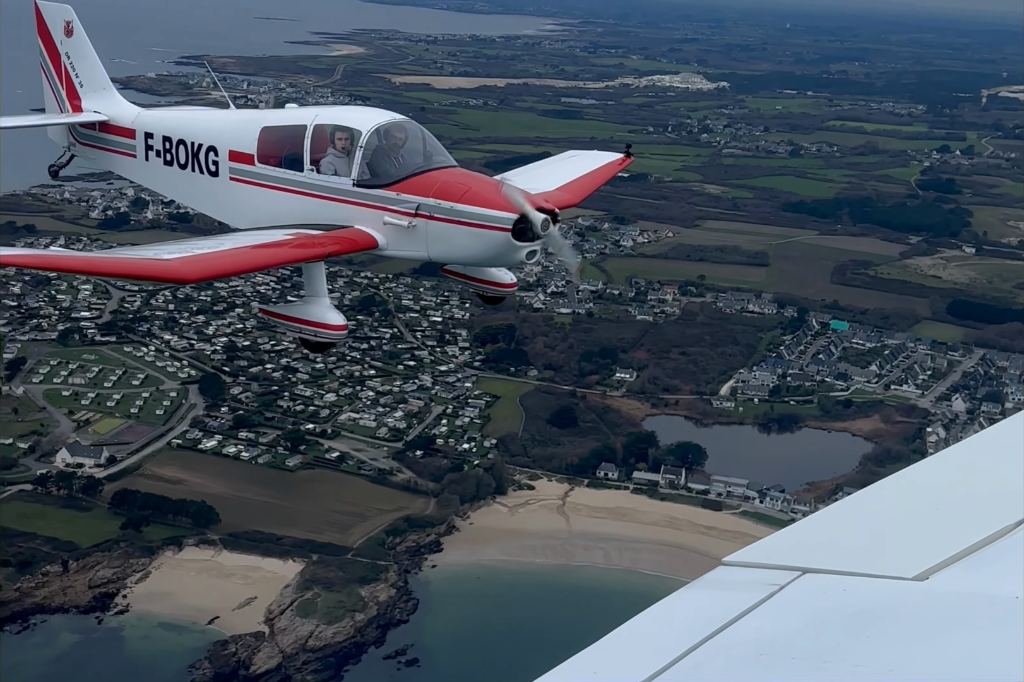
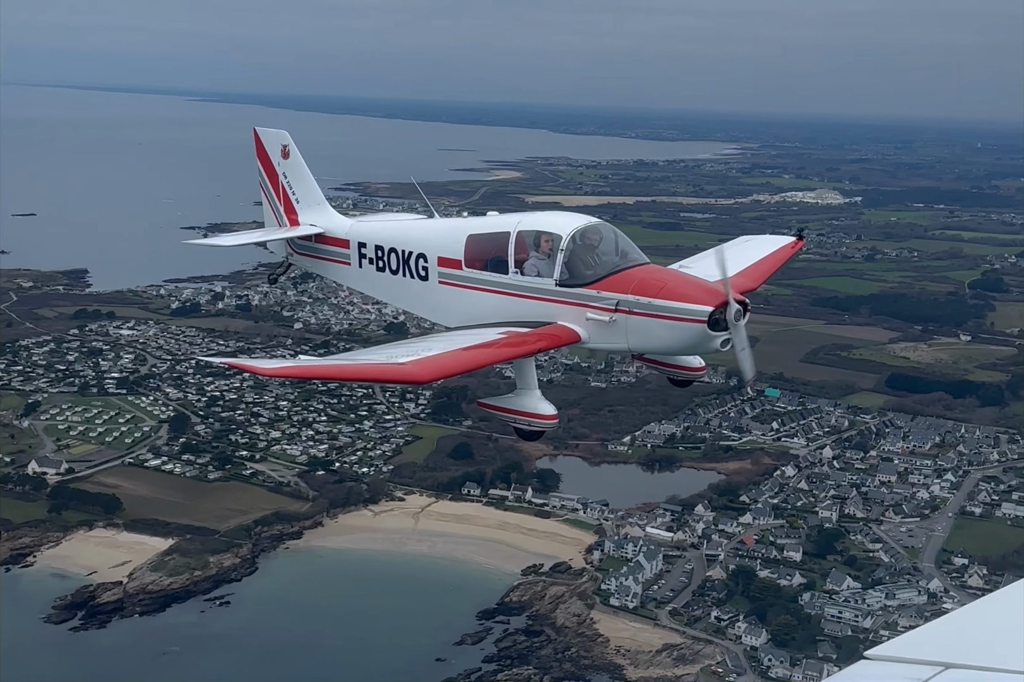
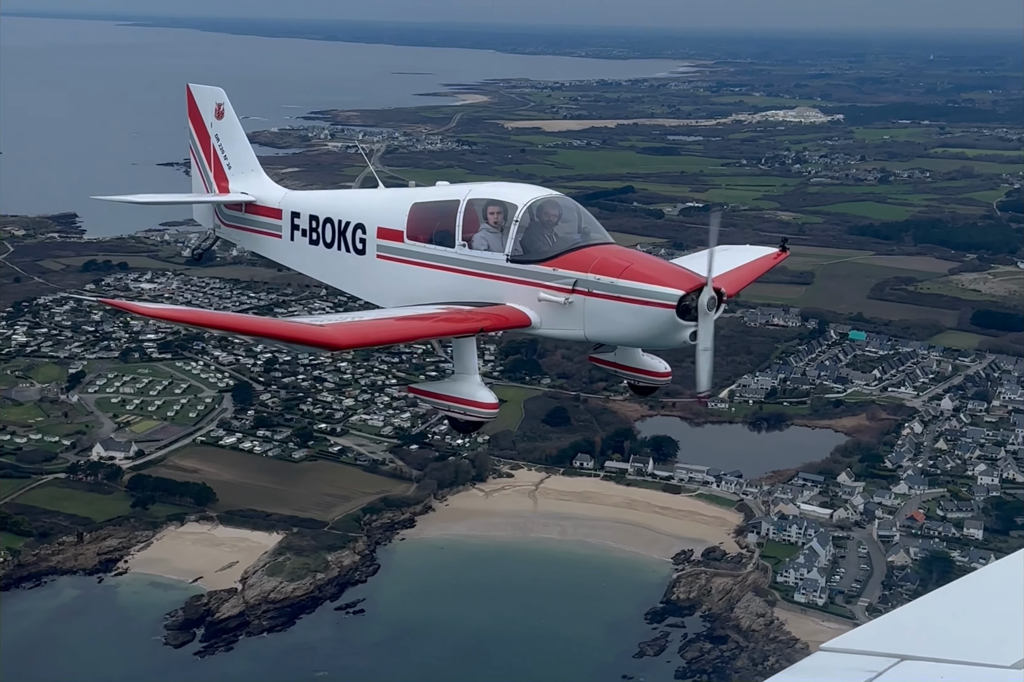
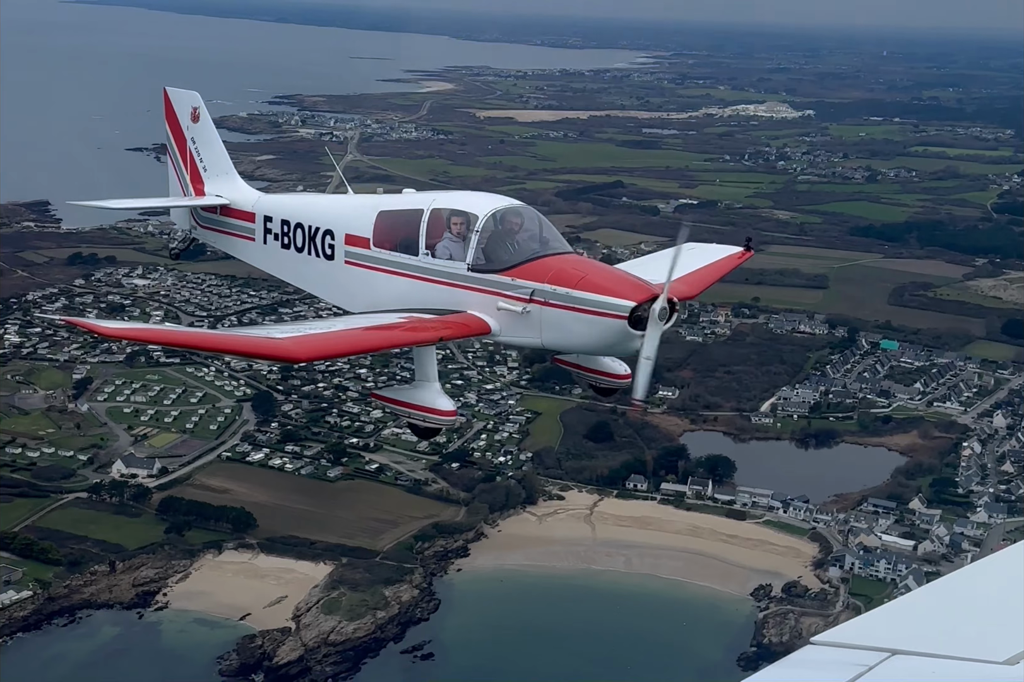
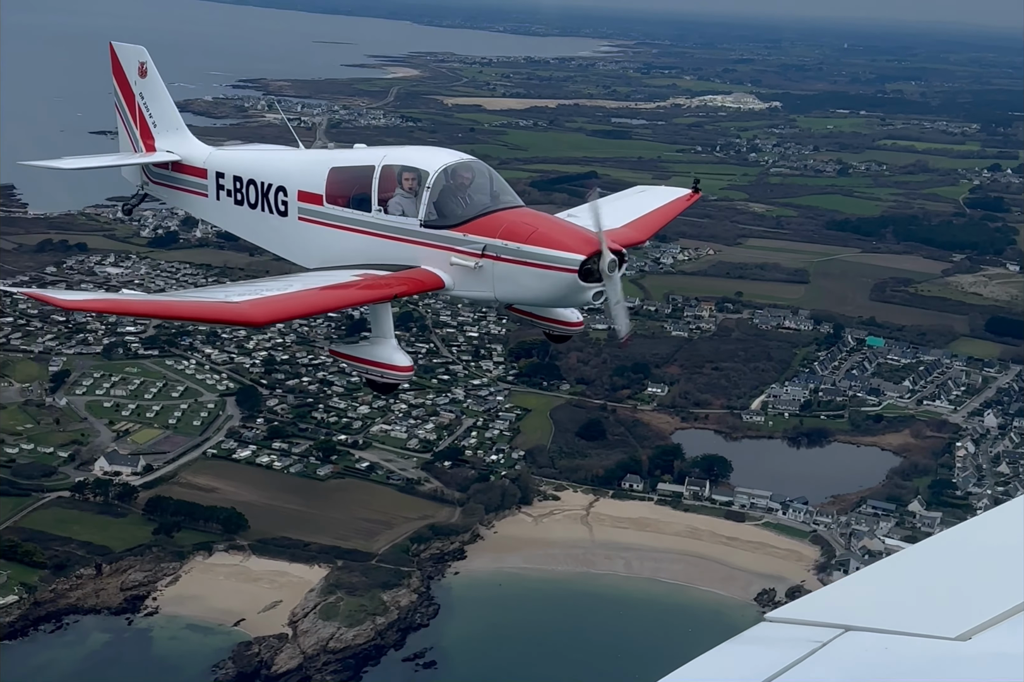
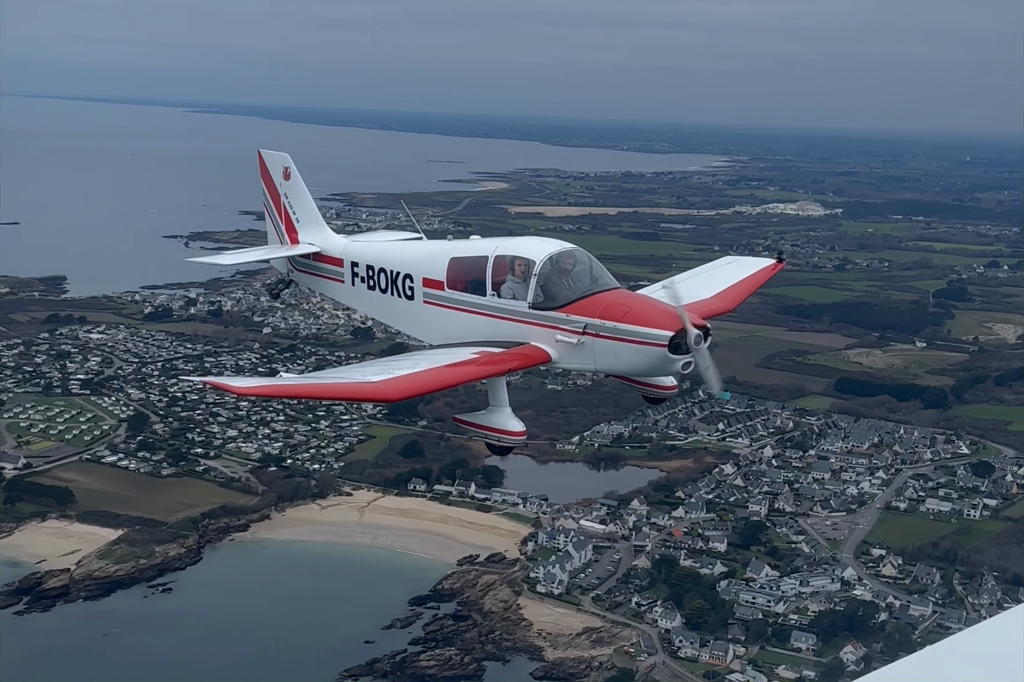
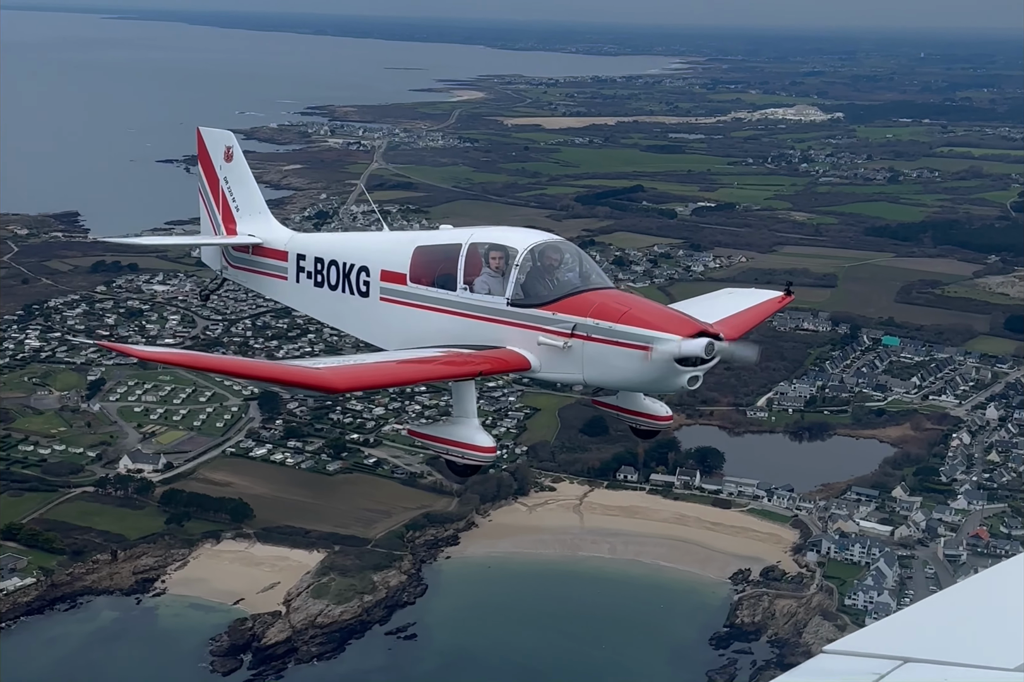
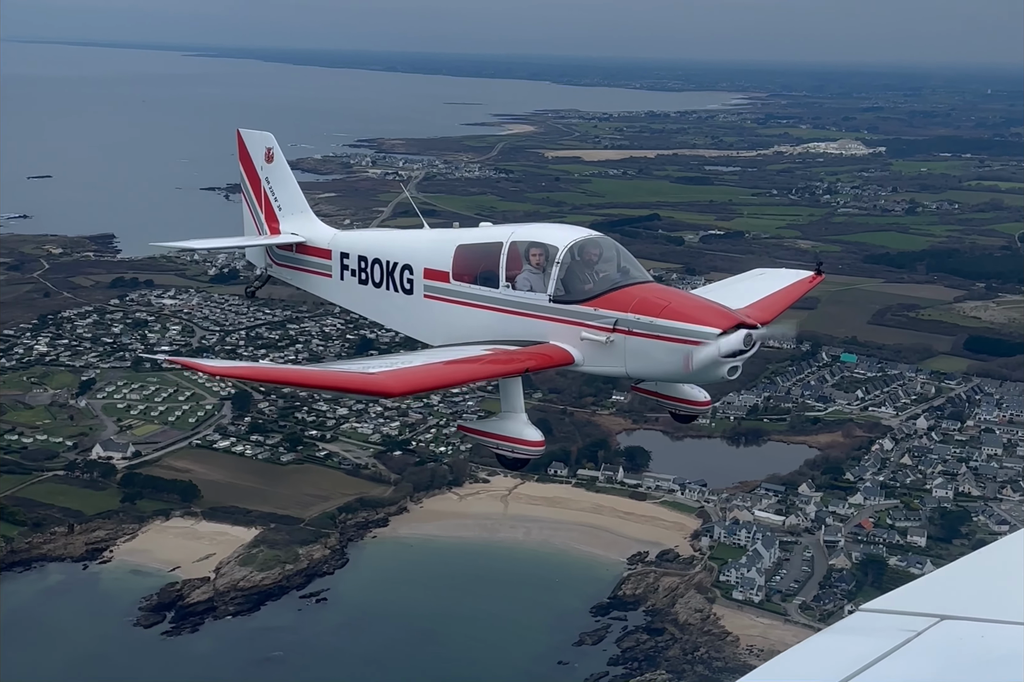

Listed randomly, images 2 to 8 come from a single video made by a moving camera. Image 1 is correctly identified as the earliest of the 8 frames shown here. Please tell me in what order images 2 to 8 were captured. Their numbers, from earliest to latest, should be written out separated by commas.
5, 4, 7, 3, 8, 2, 6
